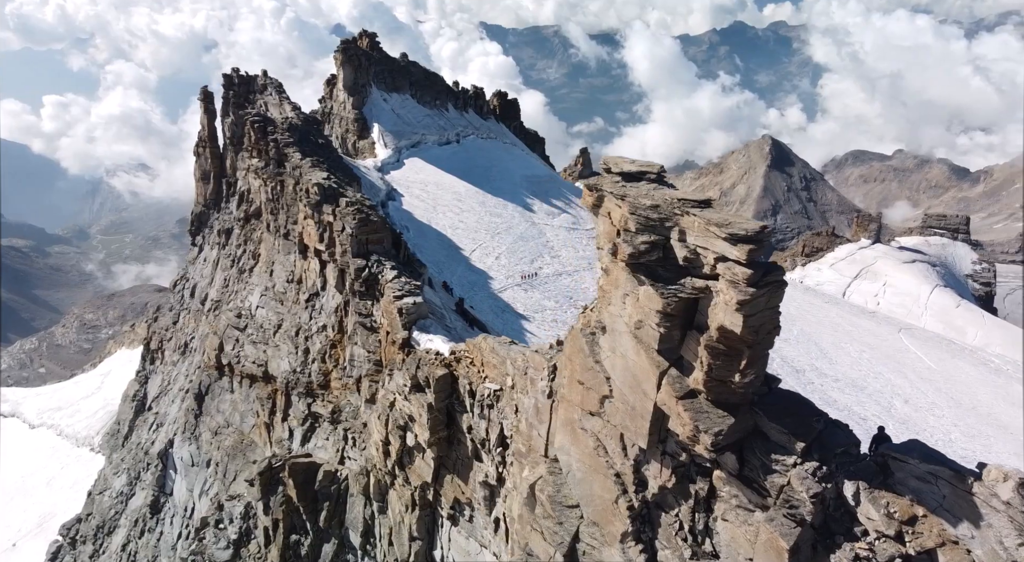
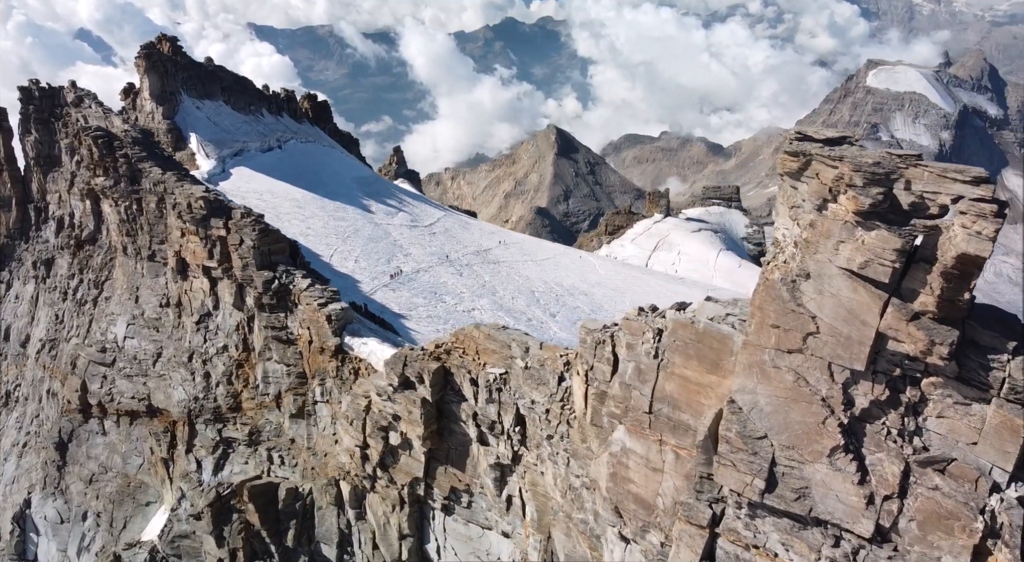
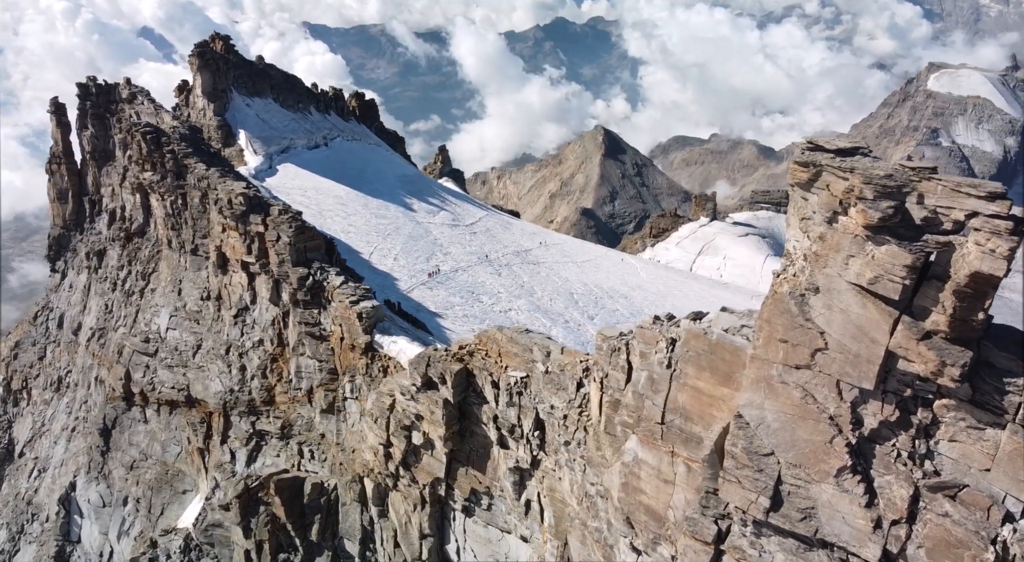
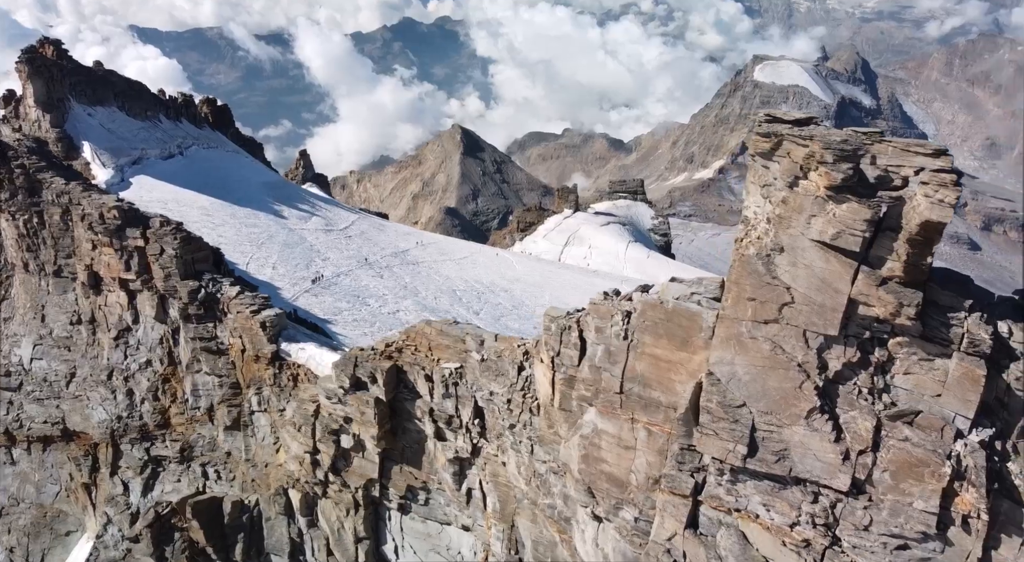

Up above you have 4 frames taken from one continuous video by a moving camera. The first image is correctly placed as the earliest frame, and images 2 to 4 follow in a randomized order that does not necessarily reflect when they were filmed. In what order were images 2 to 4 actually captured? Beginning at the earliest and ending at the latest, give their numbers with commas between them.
3, 2, 4
